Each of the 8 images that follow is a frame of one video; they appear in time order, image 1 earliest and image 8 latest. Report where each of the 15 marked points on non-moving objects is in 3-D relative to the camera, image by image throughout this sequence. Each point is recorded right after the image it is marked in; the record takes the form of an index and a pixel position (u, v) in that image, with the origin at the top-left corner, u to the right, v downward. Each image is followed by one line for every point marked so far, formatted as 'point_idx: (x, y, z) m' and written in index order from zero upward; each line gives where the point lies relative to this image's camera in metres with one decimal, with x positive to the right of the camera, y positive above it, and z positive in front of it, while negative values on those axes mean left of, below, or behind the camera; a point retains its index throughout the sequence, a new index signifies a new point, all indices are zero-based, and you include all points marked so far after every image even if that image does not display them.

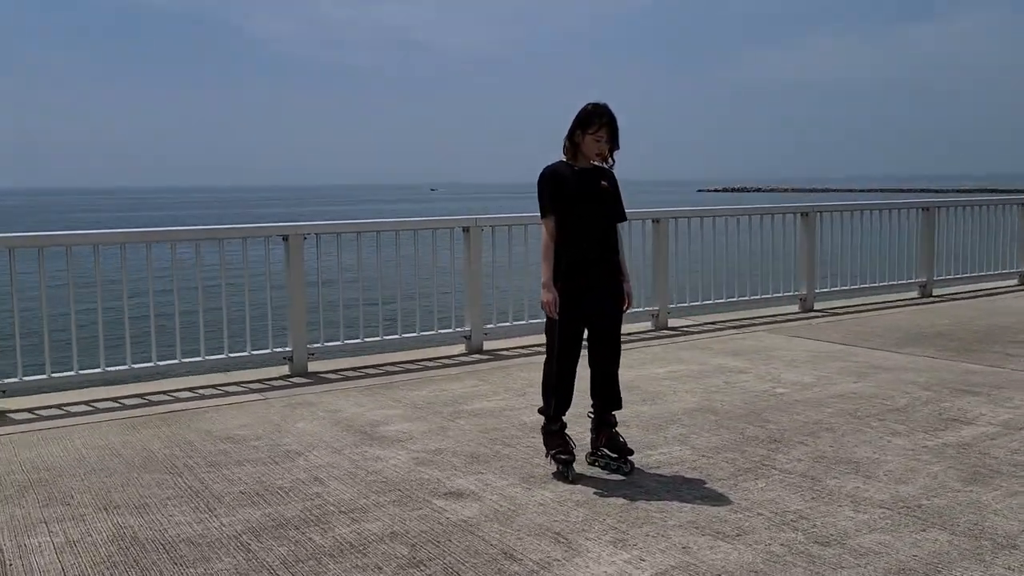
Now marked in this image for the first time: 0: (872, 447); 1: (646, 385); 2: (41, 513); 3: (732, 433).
0: (+1.9, -0.8, +5.1) m
1: (+0.9, -0.7, +6.6) m
2: (-2.0, -1.0, +4.2) m
3: (+1.2, -0.8, +5.4) m
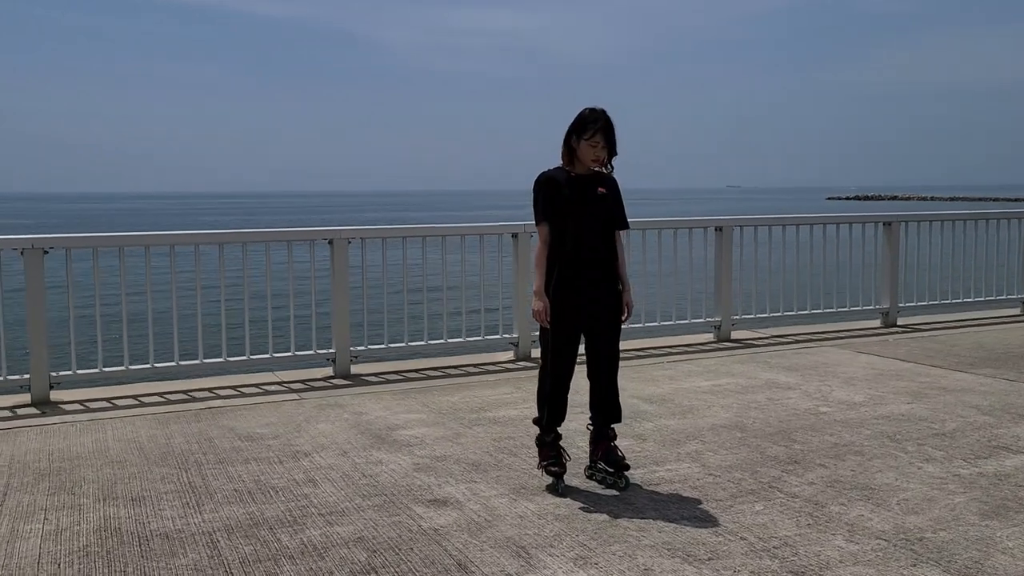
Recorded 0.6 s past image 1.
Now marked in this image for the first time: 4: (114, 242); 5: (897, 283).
0: (+1.9, -0.9, +4.8) m
1: (+1.1, -0.7, +6.4) m
2: (-2.1, -1.0, +4.4) m
3: (+1.3, -0.9, +5.1) m
4: (-2.6, +0.3, +6.4) m
5: (+3.7, 0.0, +9.4) m
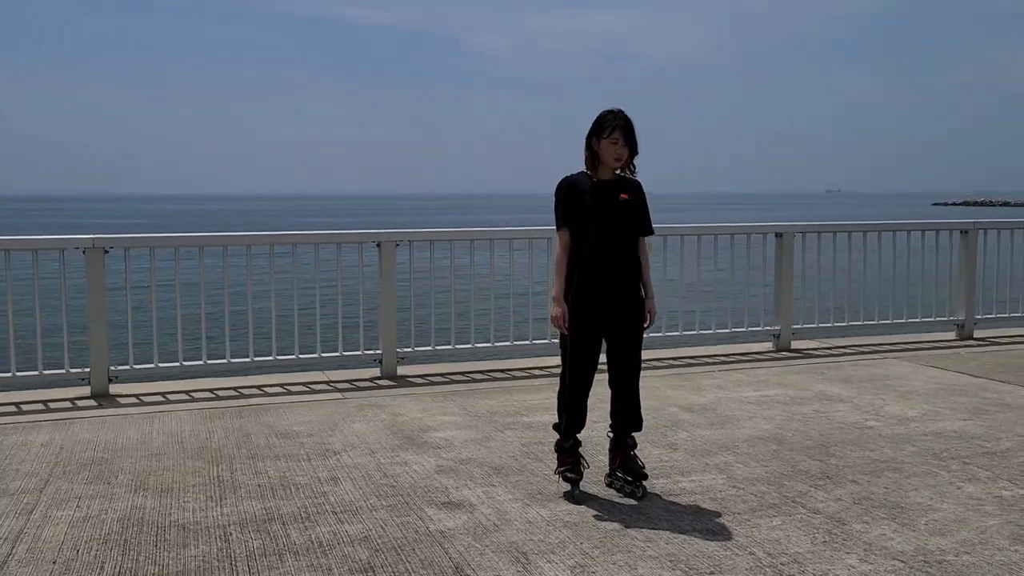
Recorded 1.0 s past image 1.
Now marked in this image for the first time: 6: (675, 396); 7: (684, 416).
0: (+2.0, -1.0, +4.6) m
1: (+1.4, -0.8, +6.2) m
2: (-2.1, -1.0, +4.6) m
3: (+1.4, -0.9, +5.0) m
4: (-2.3, +0.3, +6.7) m
5: (+4.3, -0.1, +9.0) m
6: (+1.1, -0.7, +6.6) m
7: (+1.1, -0.8, +6.1) m
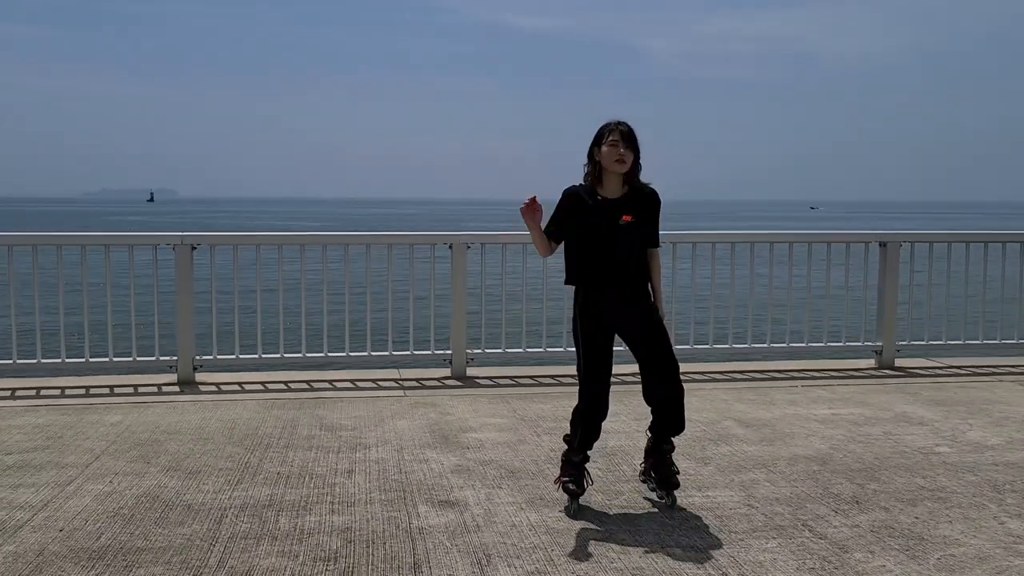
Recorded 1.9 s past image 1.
0: (+1.9, -1.0, +4.2) m
1: (+1.7, -0.8, +5.9) m
2: (-2.0, -0.9, +5.0) m
3: (+1.5, -1.0, +4.7) m
4: (-1.9, +0.3, +7.0) m
5: (+5.0, -0.2, +8.1) m
6: (+1.5, -0.8, +6.3) m
7: (+1.3, -0.9, +5.8) m
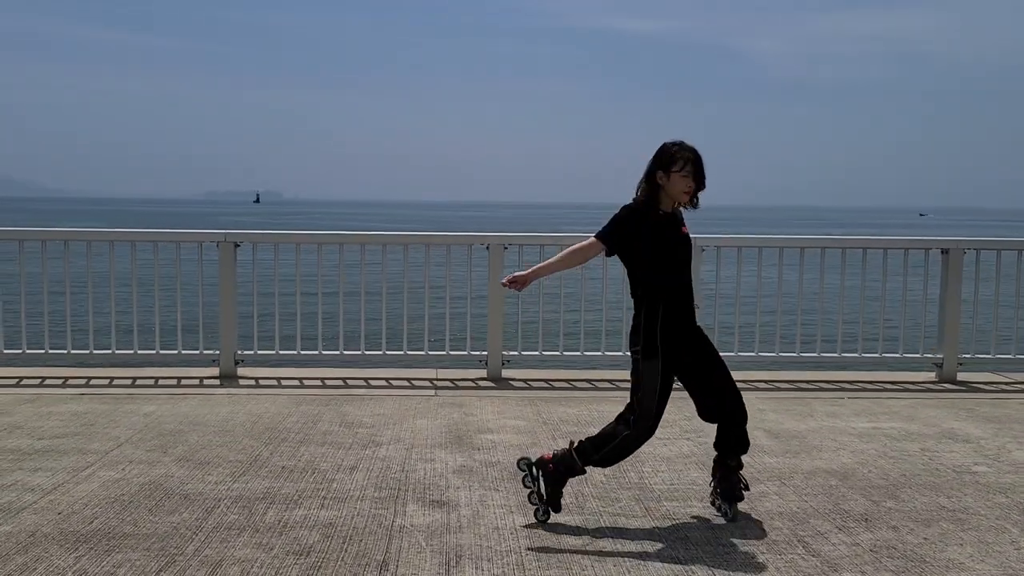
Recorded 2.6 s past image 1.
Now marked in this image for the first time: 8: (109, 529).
0: (+1.9, -1.0, +3.9) m
1: (+1.8, -0.9, +5.7) m
2: (-2.0, -0.9, +5.1) m
3: (+1.4, -1.0, +4.5) m
4: (-1.6, +0.4, +7.2) m
5: (+5.4, -0.3, +7.4) m
6: (+1.6, -0.8, +6.1) m
7: (+1.5, -0.9, +5.6) m
8: (-1.7, -1.0, +4.0) m
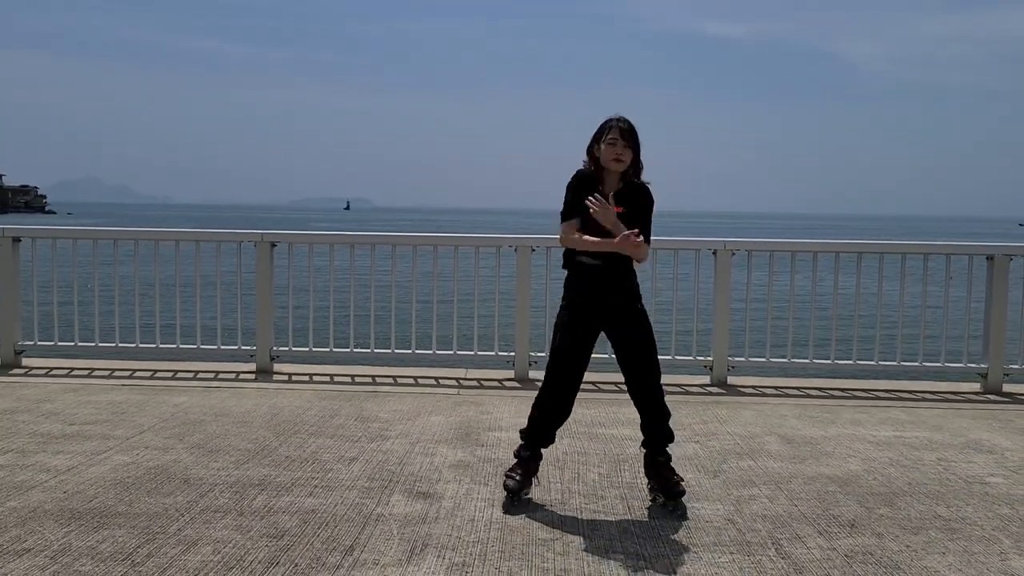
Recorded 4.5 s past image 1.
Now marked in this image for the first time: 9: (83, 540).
0: (+1.7, -1.1, +3.8) m
1: (+1.8, -0.9, +5.5) m
2: (-2.0, -0.8, +5.3) m
3: (+1.4, -1.0, +4.4) m
4: (-1.4, +0.4, +7.4) m
5: (+5.6, -0.4, +7.0) m
6: (+1.7, -0.9, +6.0) m
7: (+1.5, -0.9, +5.5) m
8: (-1.8, -1.0, +4.2) m
9: (-1.7, -1.0, +3.8) m
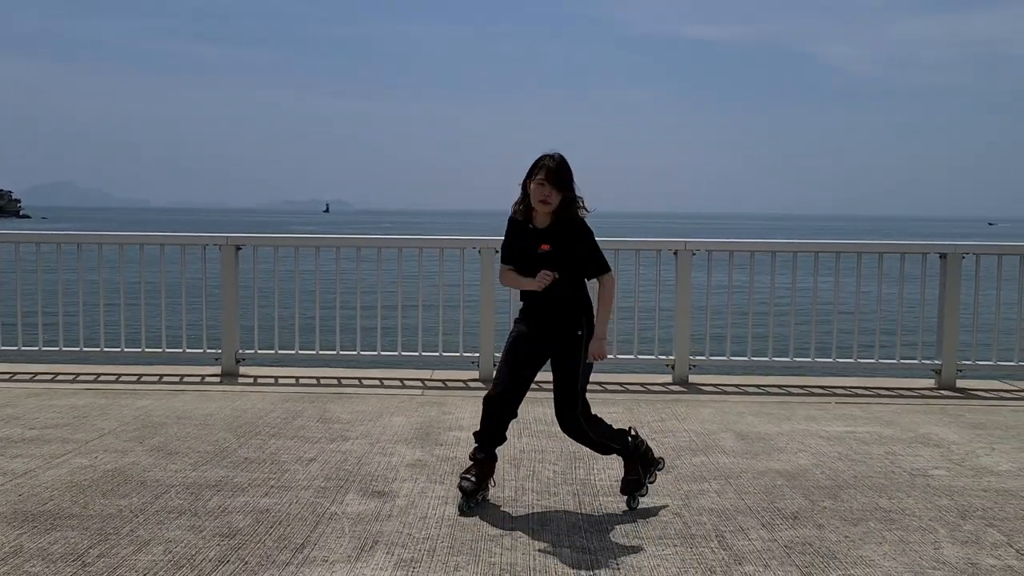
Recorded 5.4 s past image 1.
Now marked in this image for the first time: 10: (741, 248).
0: (+1.5, -1.0, +3.9) m
1: (+1.6, -0.9, +5.6) m
2: (-2.2, -0.9, +5.4) m
3: (+1.2, -1.0, +4.5) m
4: (-1.7, +0.3, +7.4) m
5: (+5.3, -0.4, +7.2) m
6: (+1.5, -0.8, +6.1) m
7: (+1.2, -0.9, +5.6) m
8: (-2.0, -1.0, +4.2) m
9: (-1.9, -1.0, +3.8) m
10: (+1.8, +0.3, +7.7) m
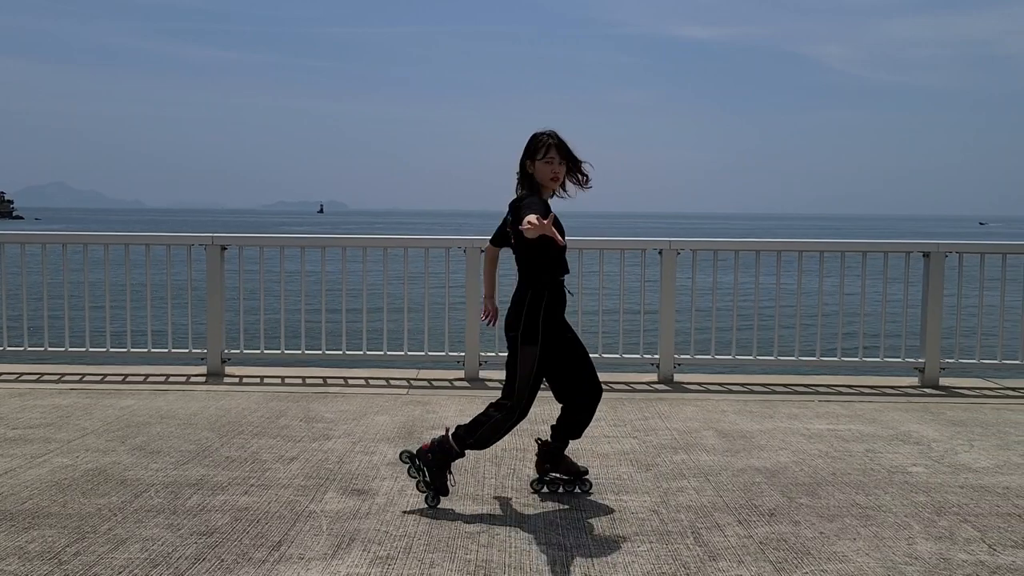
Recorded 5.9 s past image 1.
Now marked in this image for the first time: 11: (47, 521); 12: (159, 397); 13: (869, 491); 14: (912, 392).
0: (+1.4, -1.0, +3.9) m
1: (+1.5, -0.9, +5.7) m
2: (-2.3, -0.9, +5.4) m
3: (+1.1, -1.0, +4.5) m
4: (-1.8, +0.3, +7.4) m
5: (+5.2, -0.4, +7.2) m
6: (+1.4, -0.8, +6.1) m
7: (+1.1, -0.9, +5.6) m
8: (-2.1, -1.0, +4.3) m
9: (-2.0, -1.0, +3.8) m
10: (+1.7, +0.3, +7.7) m
11: (-2.0, -1.0, +4.1) m
12: (-2.4, -0.8, +6.6) m
13: (+1.7, -1.0, +4.6) m
14: (+2.9, -0.8, +7.1) m
